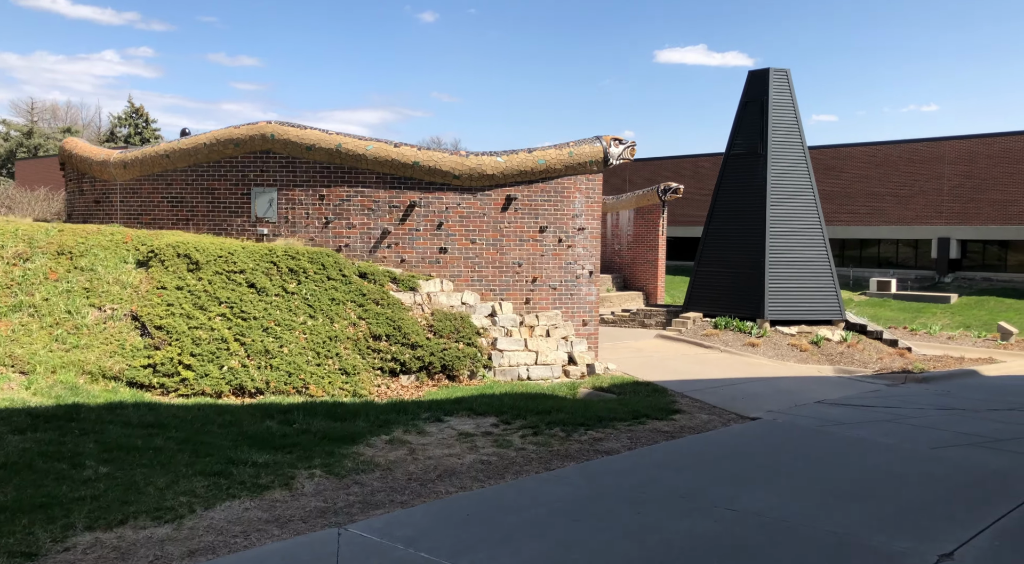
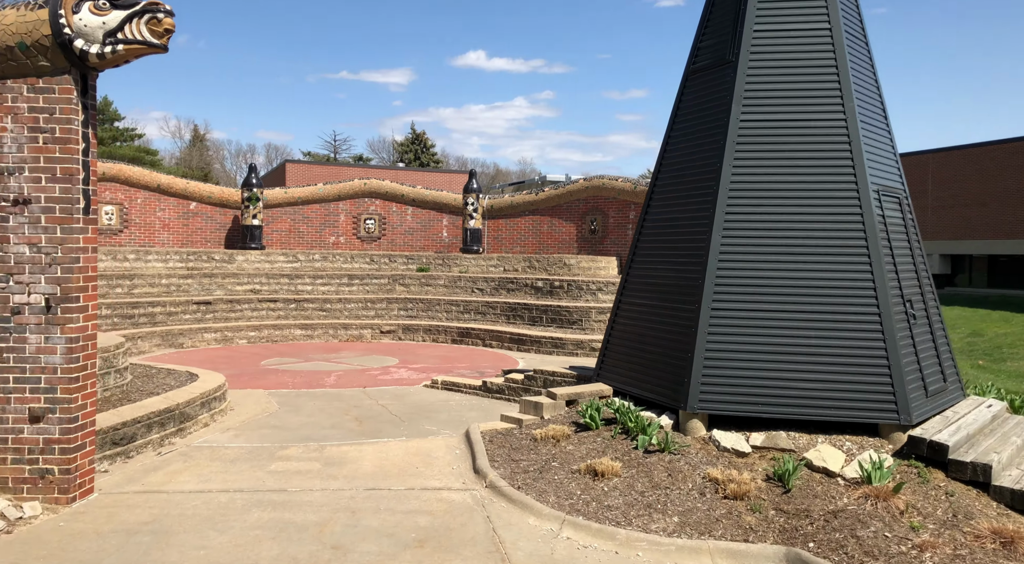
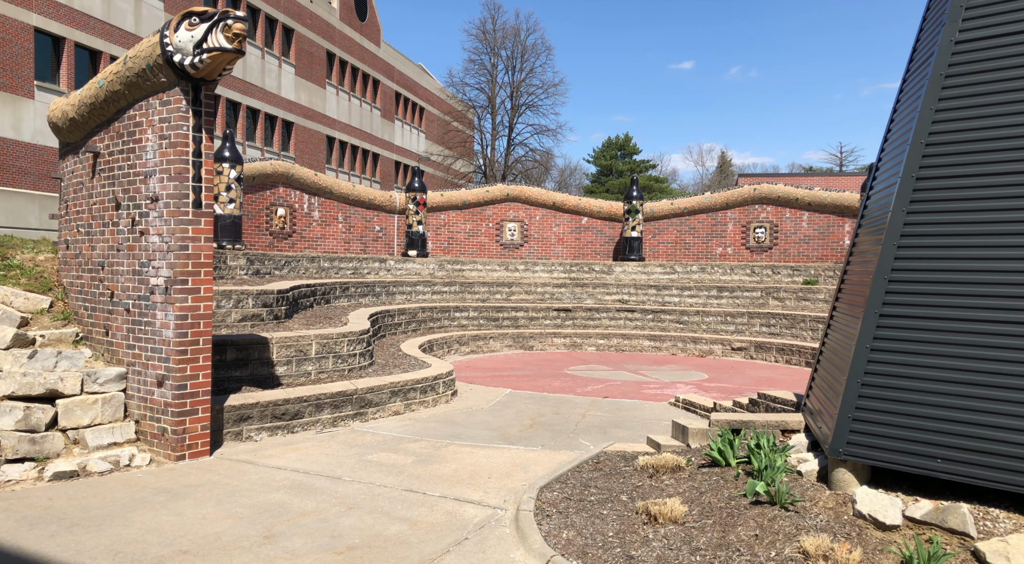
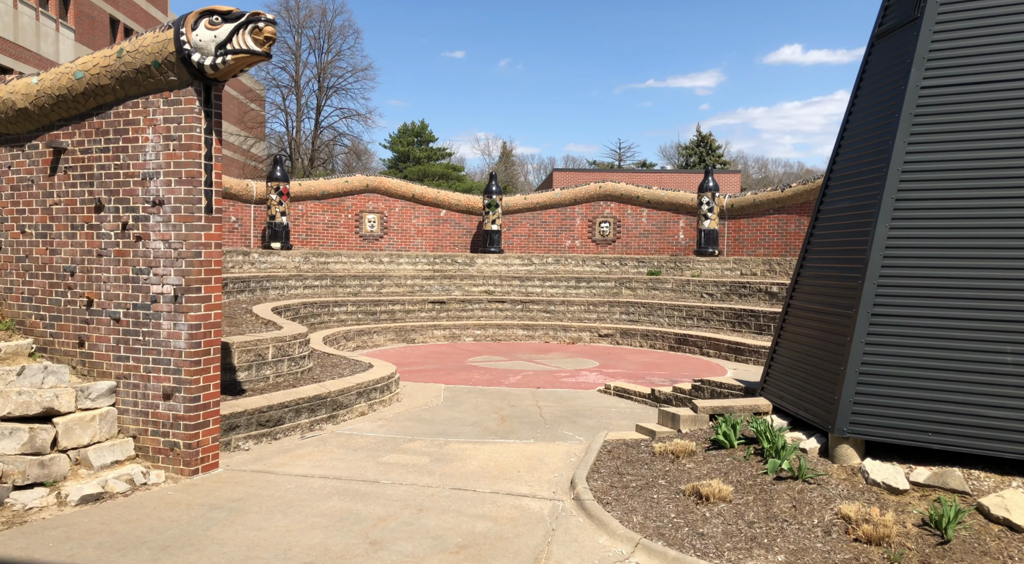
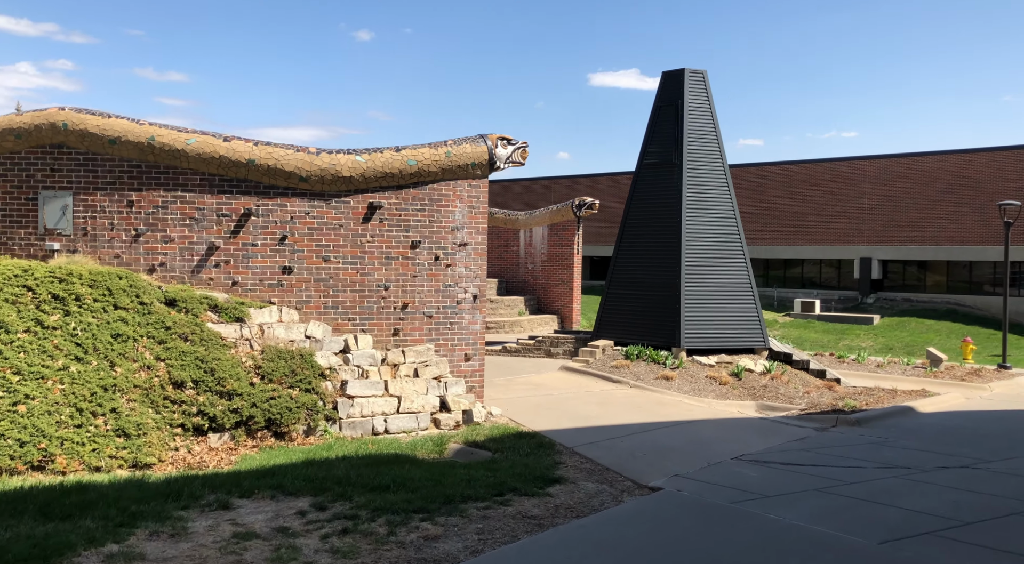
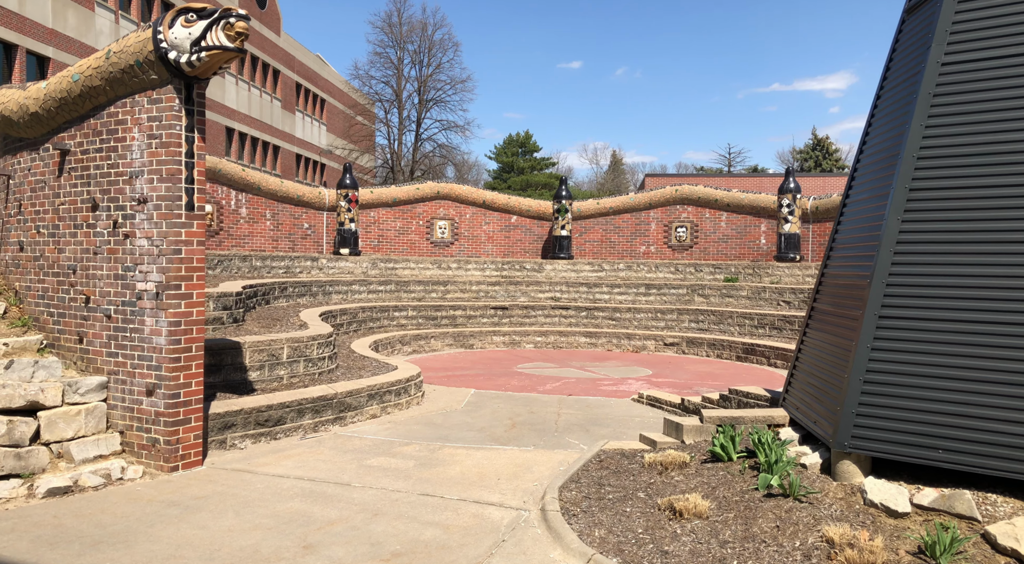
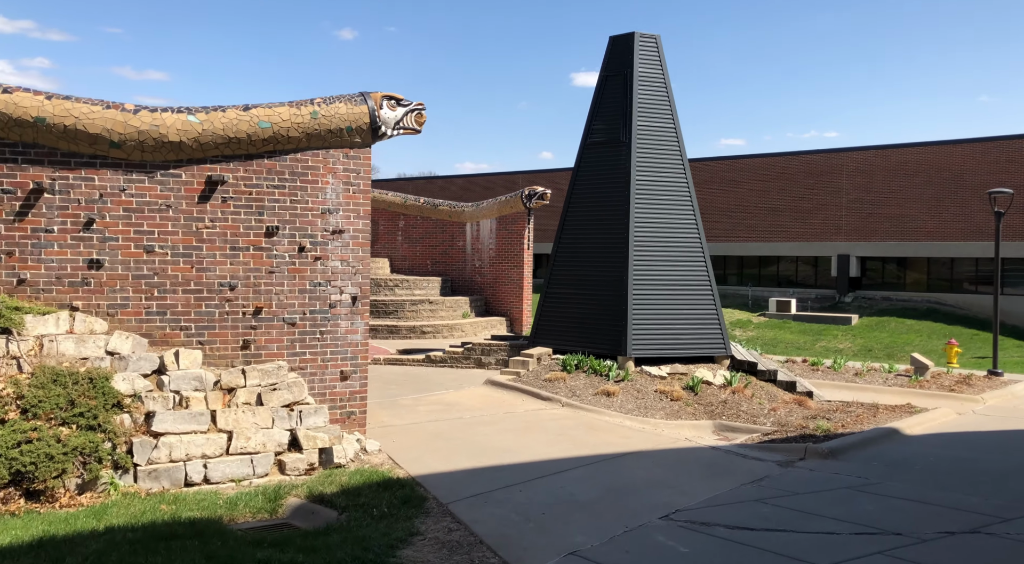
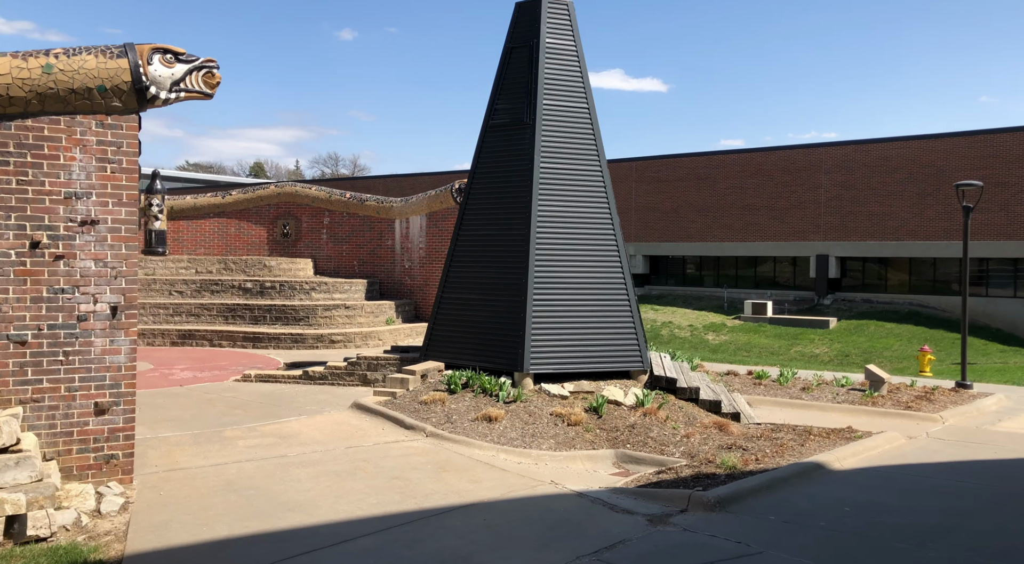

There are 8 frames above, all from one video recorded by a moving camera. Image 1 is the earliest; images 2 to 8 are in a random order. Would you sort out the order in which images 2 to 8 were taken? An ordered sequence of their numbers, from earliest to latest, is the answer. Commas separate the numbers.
5, 7, 8, 2, 4, 6, 3
